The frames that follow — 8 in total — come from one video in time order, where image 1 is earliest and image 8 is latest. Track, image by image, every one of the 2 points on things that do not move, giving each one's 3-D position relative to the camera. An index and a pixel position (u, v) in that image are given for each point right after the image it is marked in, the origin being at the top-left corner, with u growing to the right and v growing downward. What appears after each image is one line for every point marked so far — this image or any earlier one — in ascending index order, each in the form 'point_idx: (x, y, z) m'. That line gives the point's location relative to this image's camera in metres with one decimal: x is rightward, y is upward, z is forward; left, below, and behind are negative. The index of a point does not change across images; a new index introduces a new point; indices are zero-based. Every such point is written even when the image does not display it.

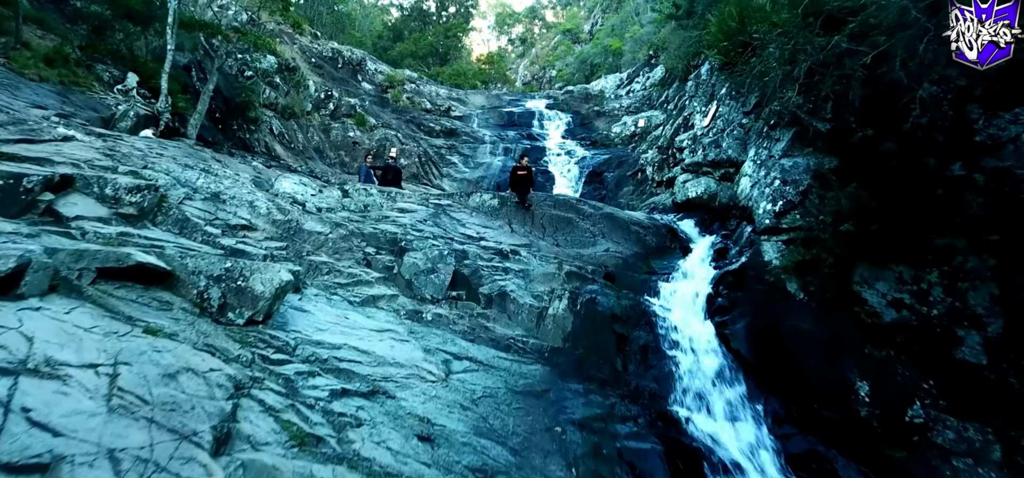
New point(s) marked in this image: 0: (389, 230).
0: (-1.8, +0.1, +8.0) m
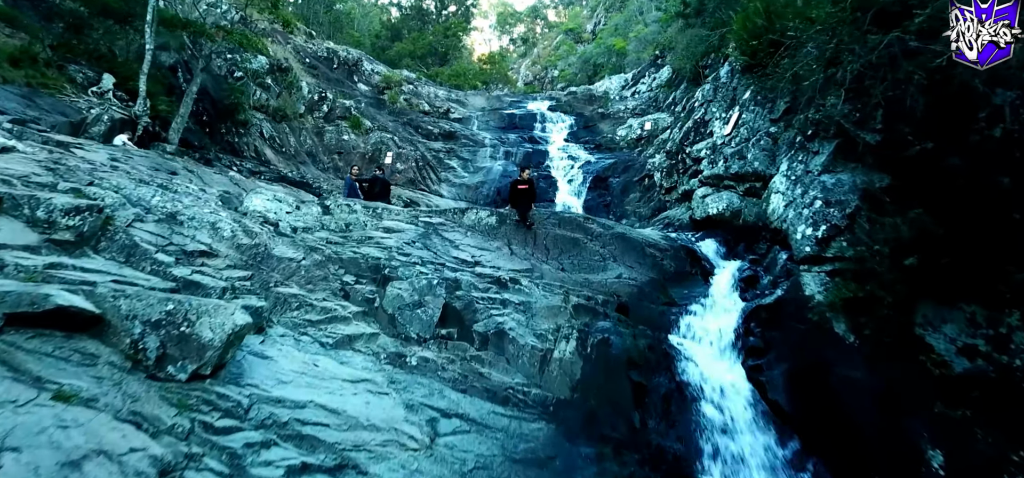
0: (-1.8, -0.2, +7.0) m
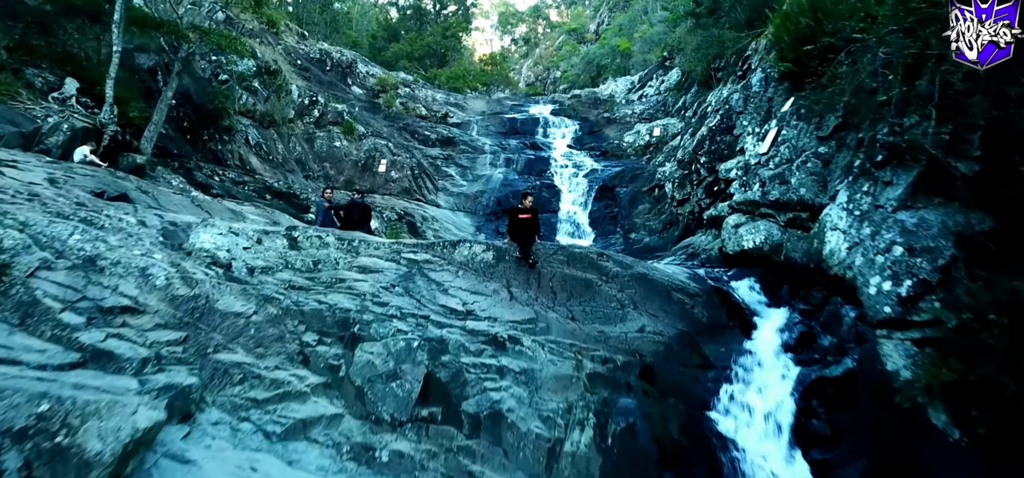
0: (-1.8, -0.7, +5.8) m
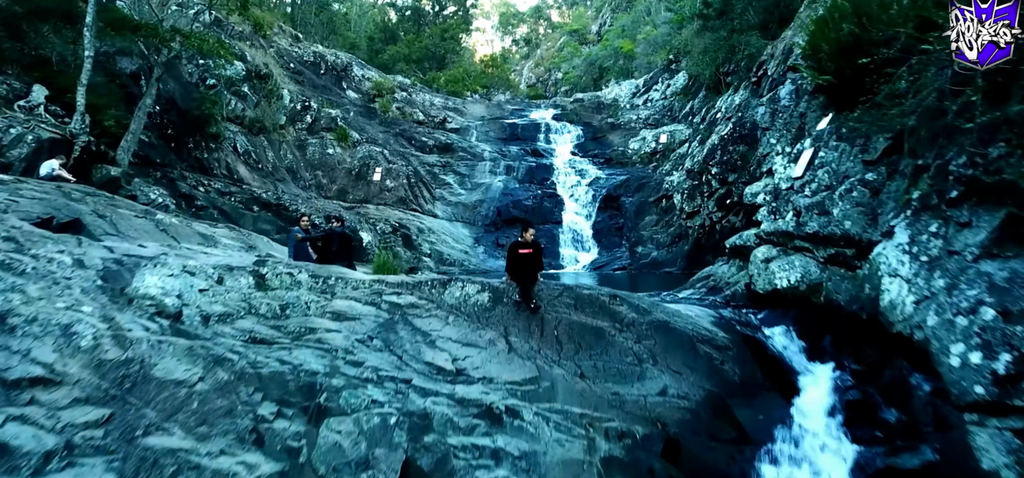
0: (-1.9, -1.1, +4.8) m
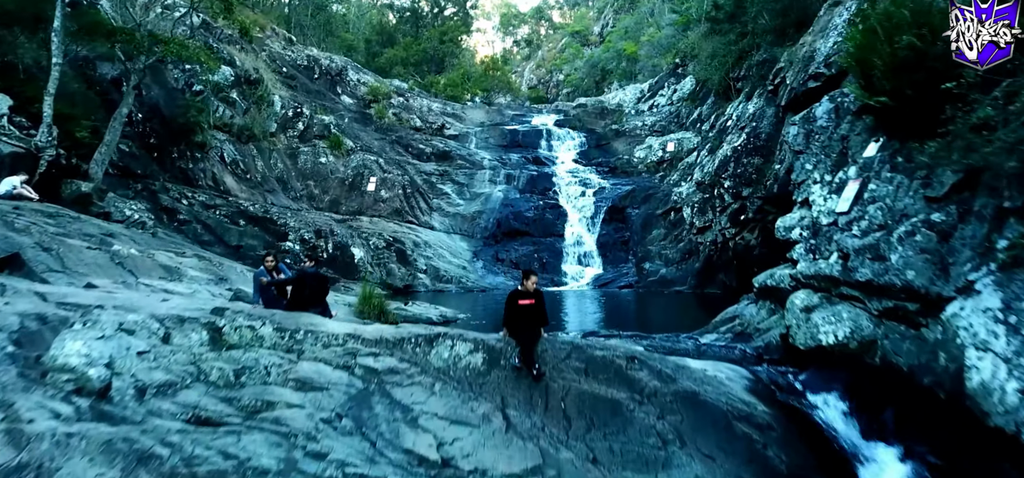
0: (-1.9, -1.6, +3.9) m
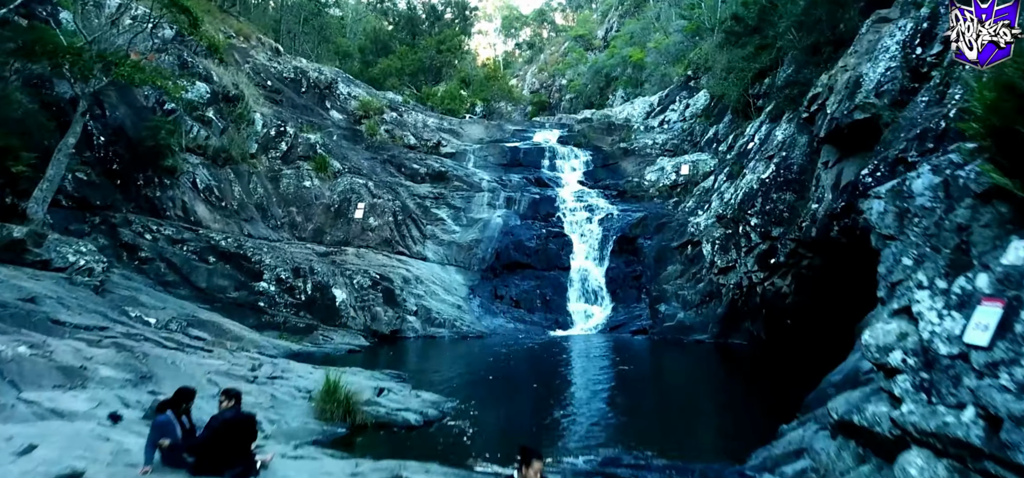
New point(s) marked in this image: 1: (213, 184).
0: (-1.9, -2.7, +2.2) m
1: (-9.6, +1.8, +17.1) m
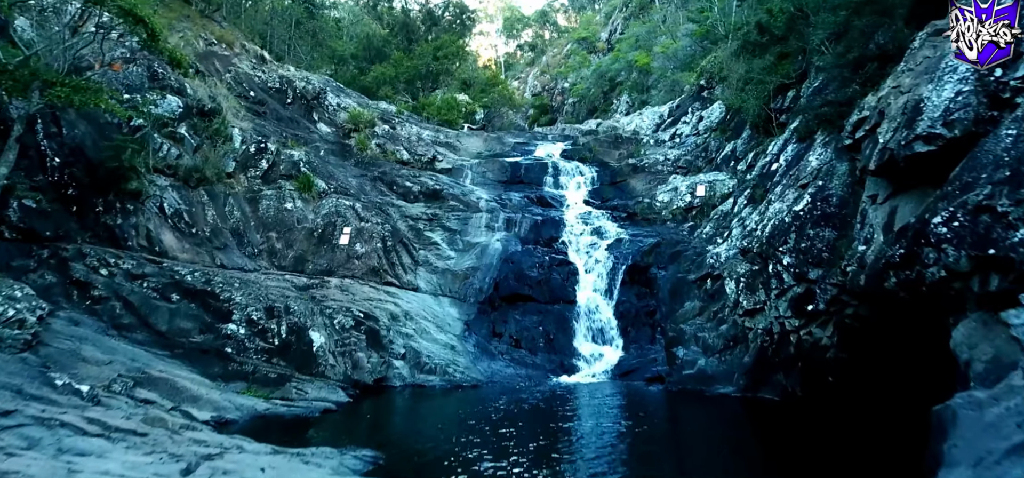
0: (-2.0, -3.6, +0.6) m
1: (-9.6, +0.9, +15.5) m
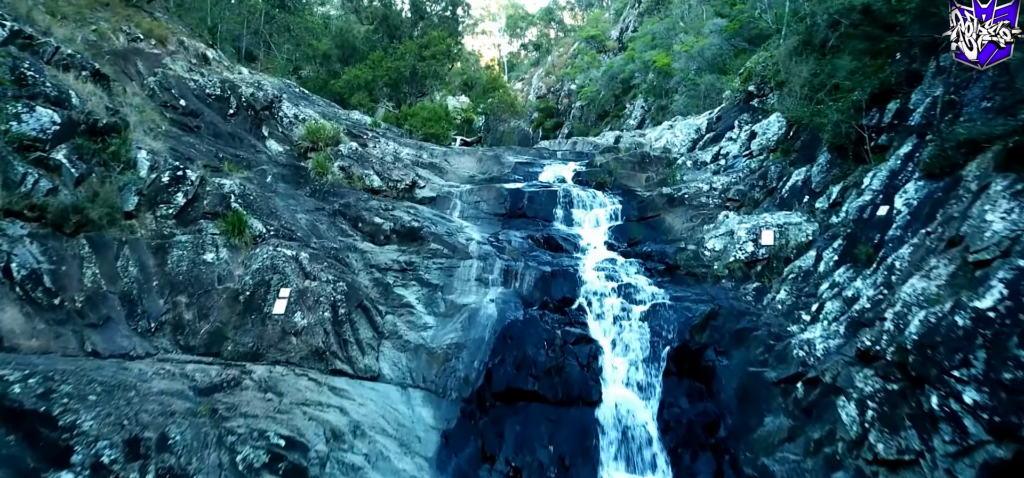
0: (-2.1, -5.1, -4.2) m
1: (-9.6, -0.7, +10.8) m
